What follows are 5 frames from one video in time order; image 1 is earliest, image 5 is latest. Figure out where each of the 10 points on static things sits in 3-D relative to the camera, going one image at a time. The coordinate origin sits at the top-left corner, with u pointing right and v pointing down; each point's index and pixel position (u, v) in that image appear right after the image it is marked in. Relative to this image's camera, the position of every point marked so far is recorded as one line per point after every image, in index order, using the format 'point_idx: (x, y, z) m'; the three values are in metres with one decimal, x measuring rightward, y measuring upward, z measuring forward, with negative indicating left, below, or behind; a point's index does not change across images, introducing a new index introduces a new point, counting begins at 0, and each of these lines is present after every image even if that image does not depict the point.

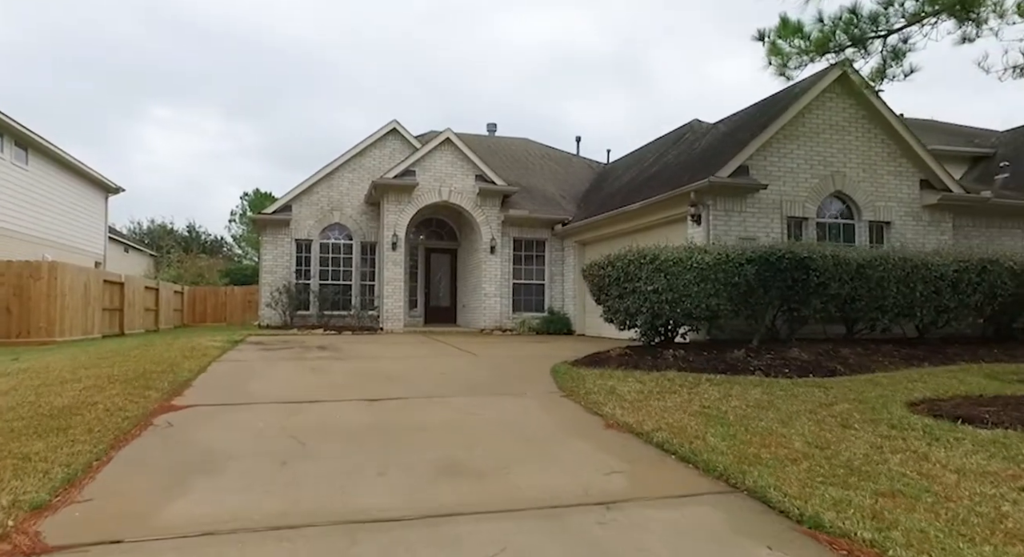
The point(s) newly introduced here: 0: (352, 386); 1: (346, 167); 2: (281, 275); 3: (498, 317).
0: (-1.9, -1.3, +7.5) m
1: (-4.9, +3.3, +18.6) m
2: (-6.6, +0.1, +18.0) m
3: (-0.4, -1.1, +17.2) m
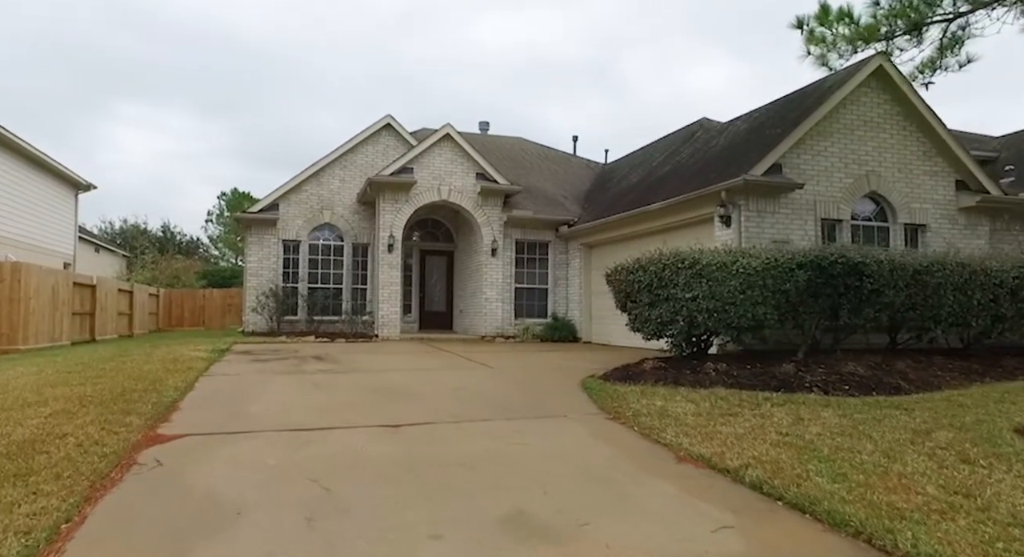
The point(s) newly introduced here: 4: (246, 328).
0: (-1.5, -1.3, +6.6) m
1: (-4.9, +3.2, +17.6) m
2: (-6.6, 0.0, +16.9) m
3: (-0.3, -1.2, +16.3) m
4: (-7.1, -1.3, +16.9) m
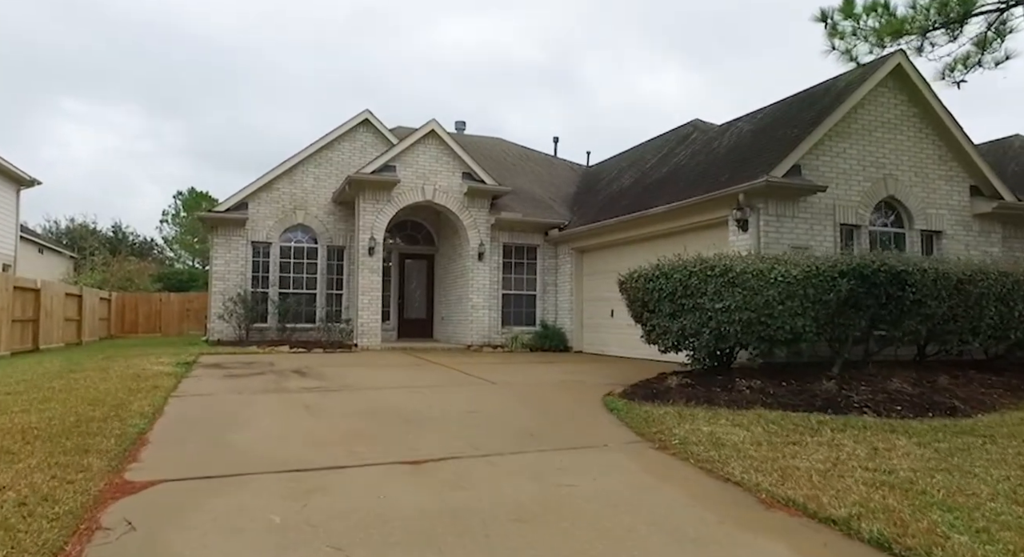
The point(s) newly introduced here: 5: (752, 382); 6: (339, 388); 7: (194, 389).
0: (-1.2, -1.4, +5.7) m
1: (-5.2, +3.1, +16.5) m
2: (-6.9, -0.1, +15.7) m
3: (-0.6, -1.3, +15.4) m
4: (-7.4, -1.4, +15.6) m
5: (+2.9, -1.2, +7.6) m
6: (-2.2, -1.4, +8.2) m
7: (-3.9, -1.4, +7.9) m
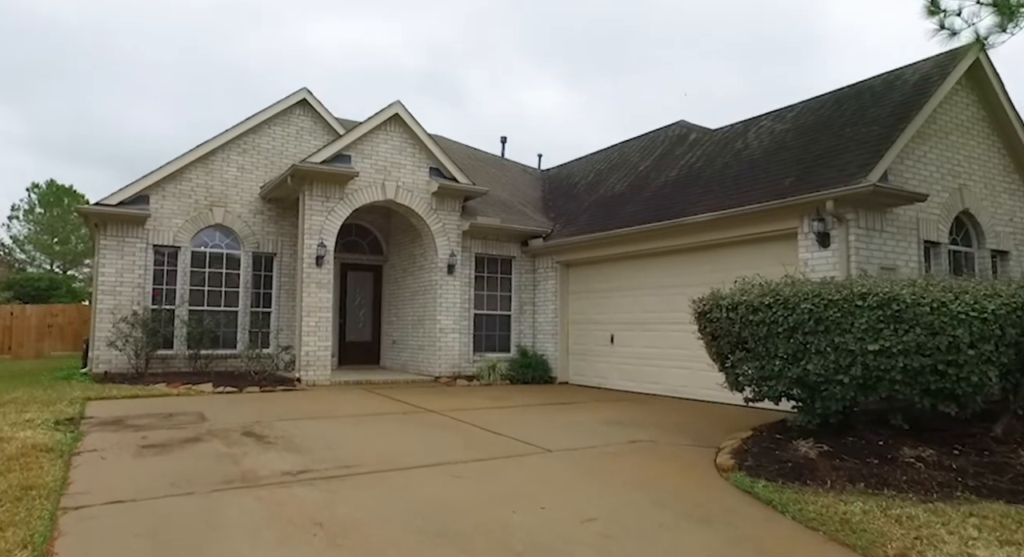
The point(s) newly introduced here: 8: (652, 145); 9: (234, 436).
0: (-0.1, -1.6, +3.1) m
1: (-5.8, +2.8, +13.2) m
2: (-7.3, -0.4, +12.1) m
3: (-1.1, -1.7, +12.8) m
4: (-7.9, -1.7, +11.9) m
5: (+3.6, -1.5, +5.7) m
6: (-1.5, -1.7, +5.4) m
7: (-3.1, -1.6, +4.8) m
8: (+3.3, +3.1, +14.9) m
9: (-3.0, -1.7, +6.7) m
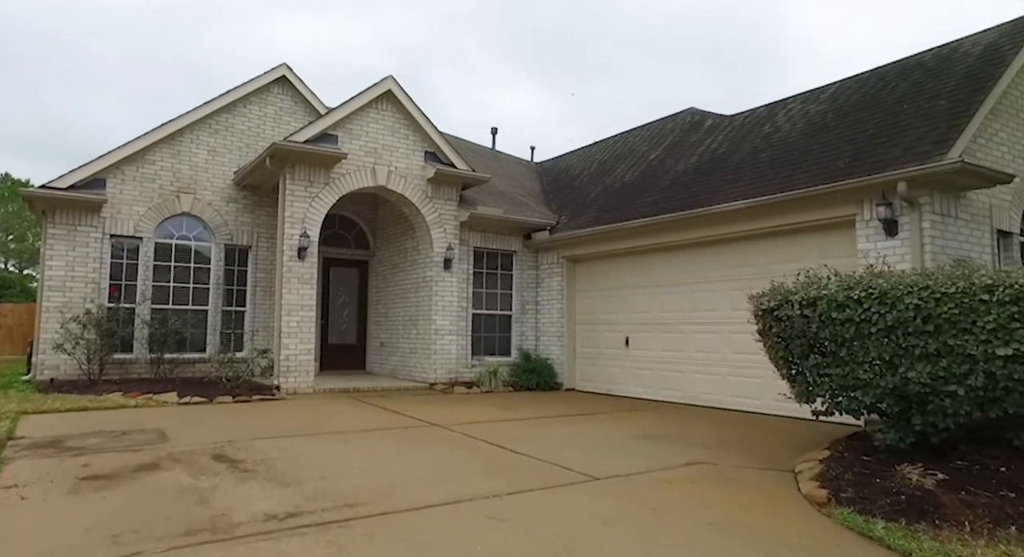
0: (+0.3, -1.5, +1.9) m
1: (-5.7, +2.9, +11.7) m
2: (-7.2, -0.3, +10.6) m
3: (-1.1, -1.6, +11.6) m
4: (-7.8, -1.6, +10.4) m
5: (+4.0, -1.5, +4.7) m
6: (-1.2, -1.5, +4.1) m
7: (-2.8, -1.5, +3.5) m
8: (+3.3, +3.2, +13.9) m
9: (-2.7, -1.6, +5.4) m
